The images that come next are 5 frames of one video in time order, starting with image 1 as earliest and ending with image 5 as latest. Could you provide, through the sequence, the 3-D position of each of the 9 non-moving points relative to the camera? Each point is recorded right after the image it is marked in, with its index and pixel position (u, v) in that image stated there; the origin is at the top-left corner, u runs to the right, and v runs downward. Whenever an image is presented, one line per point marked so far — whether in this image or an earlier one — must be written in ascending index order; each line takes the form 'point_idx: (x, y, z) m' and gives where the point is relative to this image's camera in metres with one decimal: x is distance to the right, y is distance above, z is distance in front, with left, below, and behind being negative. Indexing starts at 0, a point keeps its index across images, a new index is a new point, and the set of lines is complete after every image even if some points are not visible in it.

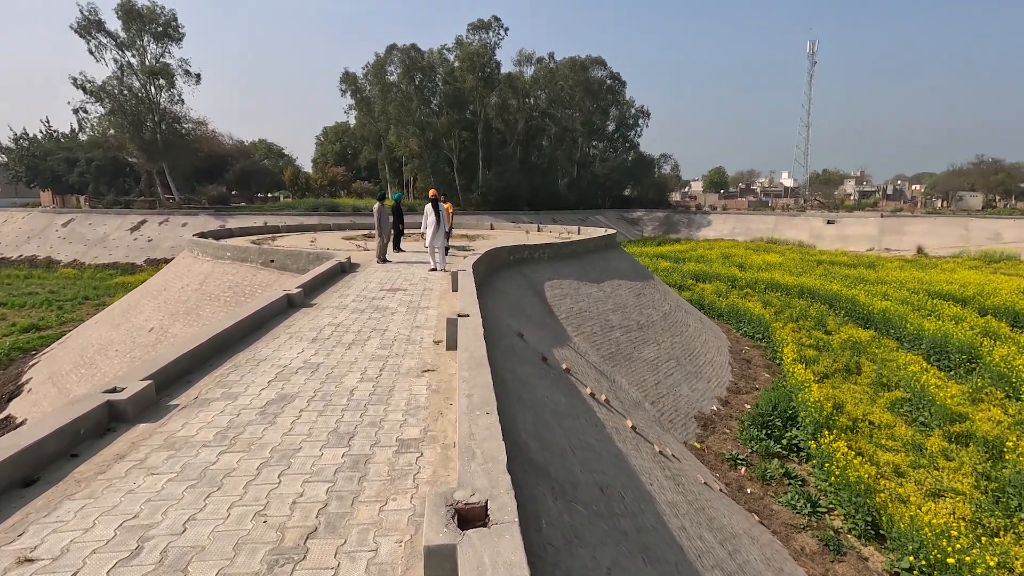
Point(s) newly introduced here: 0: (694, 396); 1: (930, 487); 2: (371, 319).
0: (+3.7, -2.2, +10.9) m
1: (+6.2, -2.9, +7.9) m
2: (-1.3, -0.3, +5.1) m
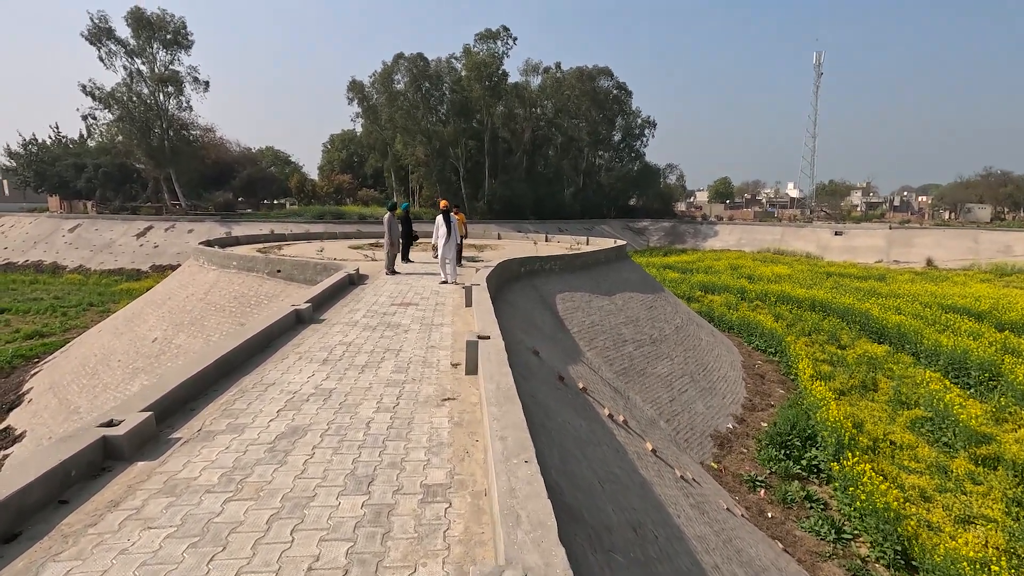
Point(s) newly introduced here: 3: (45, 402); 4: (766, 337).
0: (+3.9, -2.5, +10.6) m
1: (+6.4, -3.2, +7.6) m
2: (-1.2, -0.5, +4.9) m
3: (-8.6, -2.1, +10.0) m
4: (+7.9, -1.5, +16.8) m
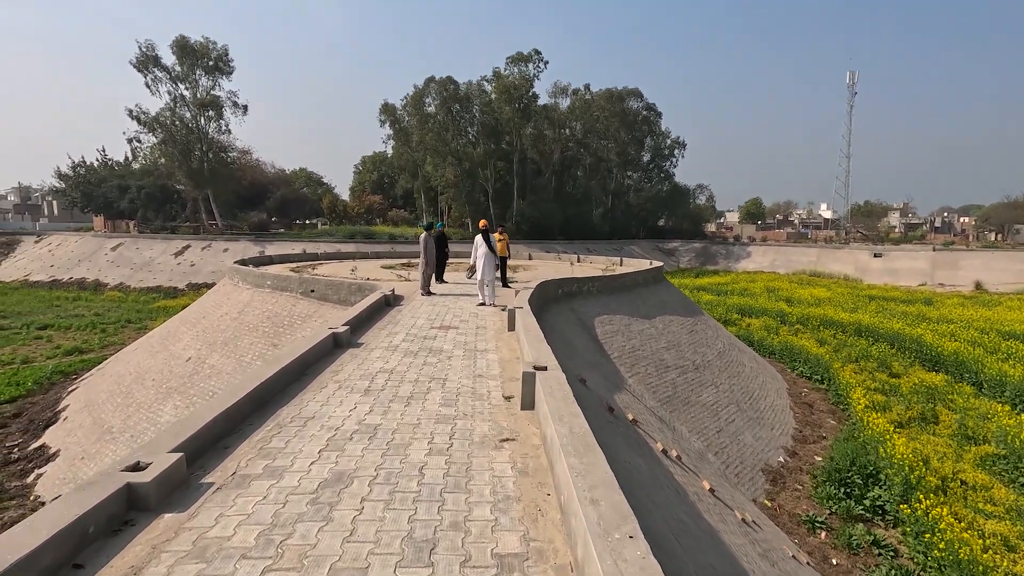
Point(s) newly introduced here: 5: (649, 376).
0: (+4.6, -2.9, +9.9) m
1: (+6.9, -3.6, +6.8) m
2: (-0.7, -0.7, +4.6) m
3: (-8.0, -2.4, +9.9) m
4: (+8.9, -2.3, +16.0) m
5: (+2.5, -1.6, +9.9) m
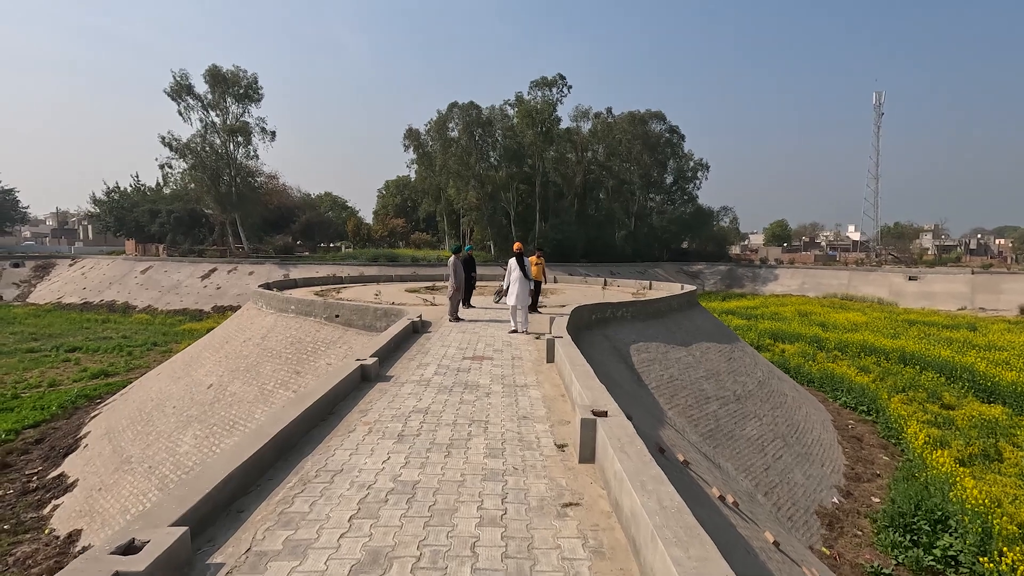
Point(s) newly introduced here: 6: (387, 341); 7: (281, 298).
0: (+5.1, -3.4, +9.2) m
1: (+7.3, -3.9, +6.0) m
2: (-0.4, -0.9, +4.1) m
3: (-7.4, -2.9, +9.7) m
4: (+9.7, -3.0, +15.1) m
5: (+3.1, -2.1, +9.3) m
6: (-1.4, -0.6, +6.2) m
7: (-5.1, -0.2, +11.8) m
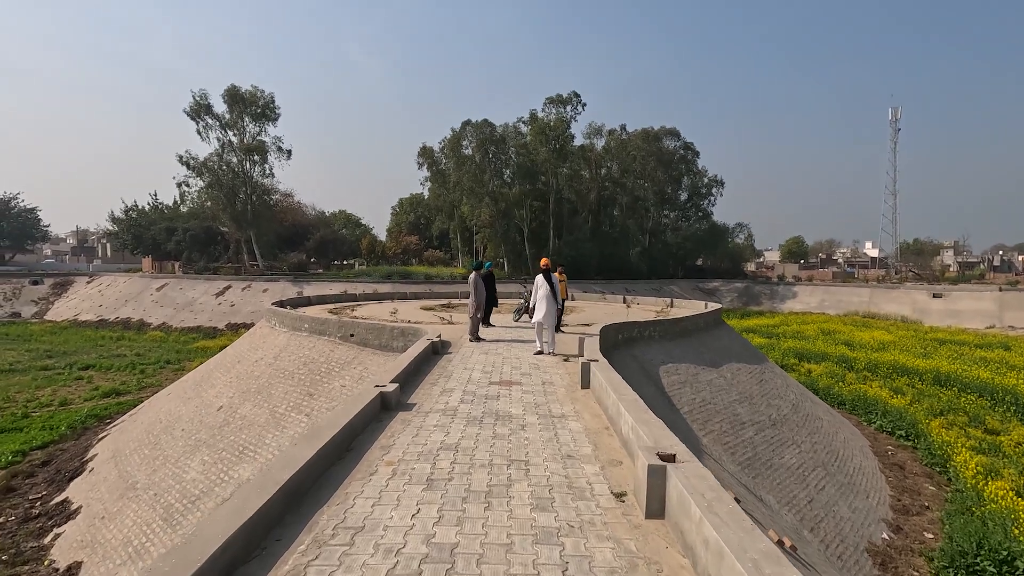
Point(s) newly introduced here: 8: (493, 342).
0: (+5.5, -3.7, +8.5) m
1: (+7.6, -4.1, +5.3) m
2: (-0.1, -1.0, +3.7) m
3: (-7.0, -3.2, +9.3) m
4: (+10.2, -3.5, +14.4) m
5: (+3.4, -2.4, +8.7) m
6: (-1.1, -0.8, +5.7) m
7: (-4.7, -0.6, +11.5) m
8: (-0.3, -0.9, +8.6) m
